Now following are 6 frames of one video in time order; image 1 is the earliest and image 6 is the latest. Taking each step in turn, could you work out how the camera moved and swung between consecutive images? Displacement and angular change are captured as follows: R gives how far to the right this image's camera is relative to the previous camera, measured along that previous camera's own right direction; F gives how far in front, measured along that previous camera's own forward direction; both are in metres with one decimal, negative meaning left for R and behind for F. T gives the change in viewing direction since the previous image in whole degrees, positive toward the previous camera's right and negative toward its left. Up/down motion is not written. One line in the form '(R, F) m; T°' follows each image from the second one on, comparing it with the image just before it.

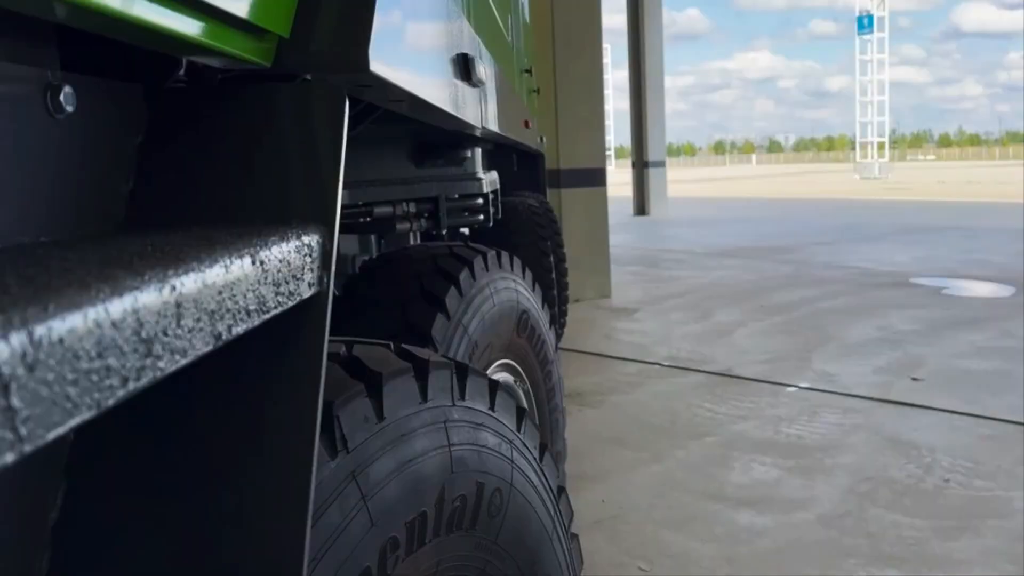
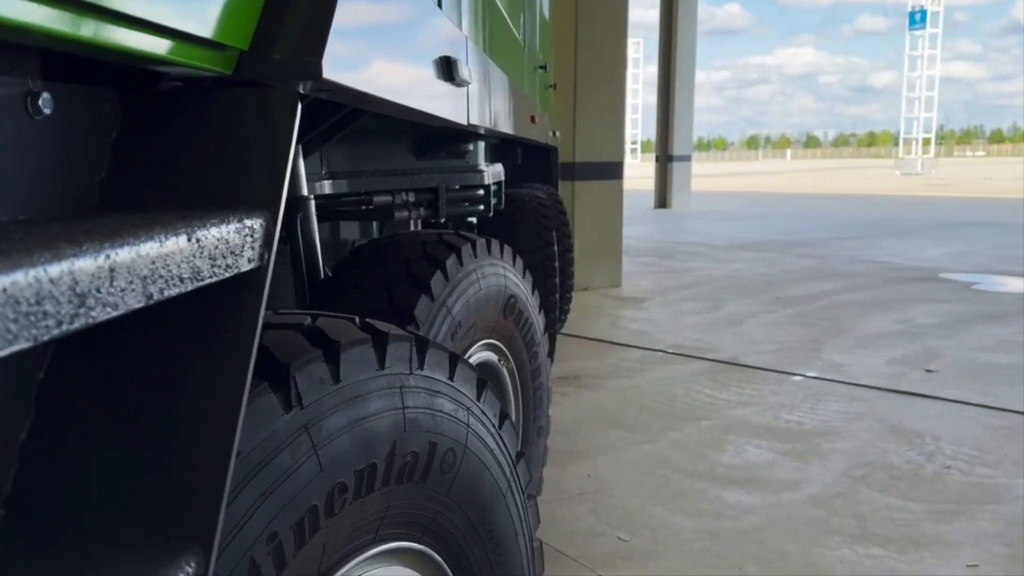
(+0.1, -0.1) m; -2°
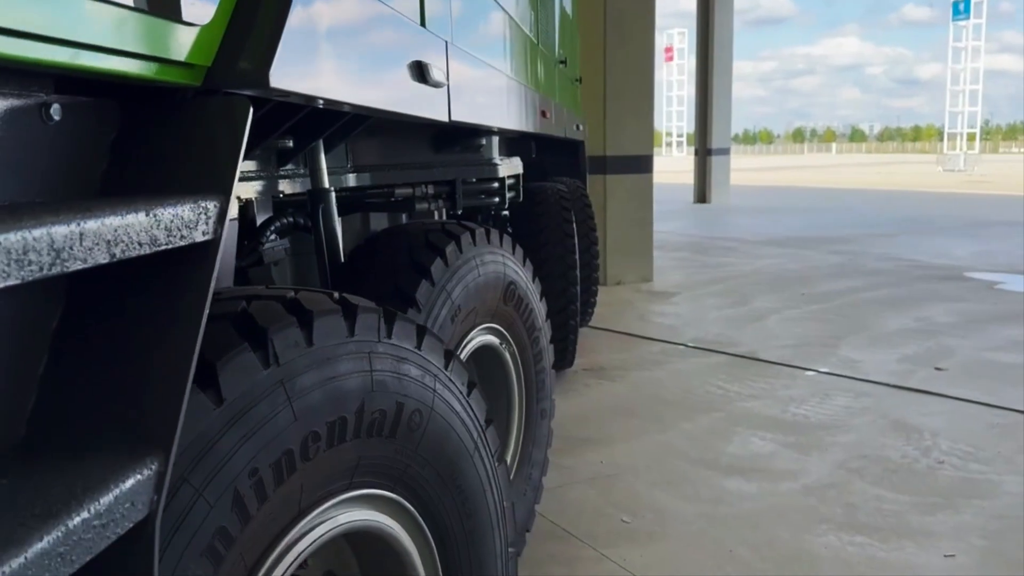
(+0.1, -0.2) m; -2°
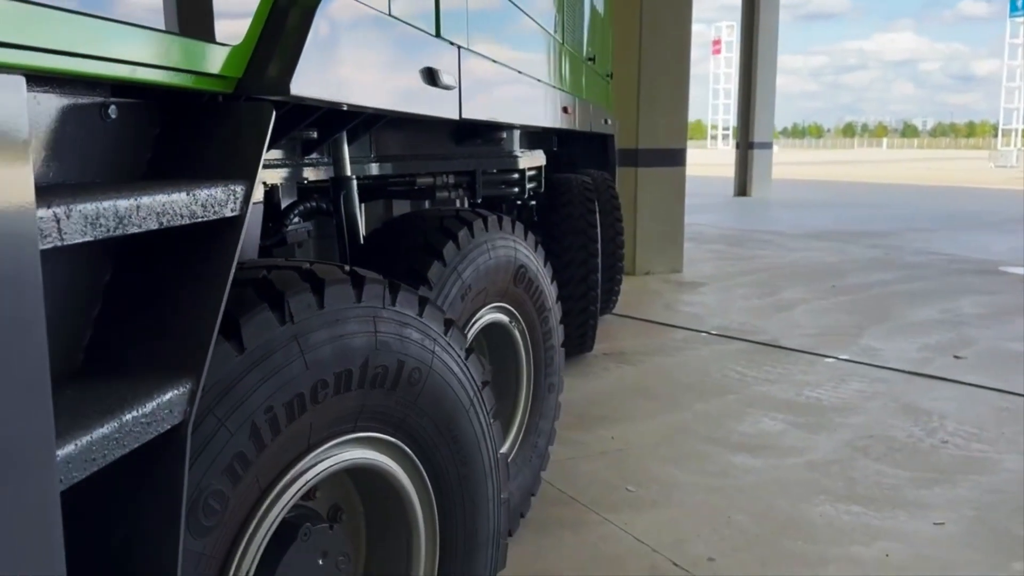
(+0.1, -0.2) m; -3°
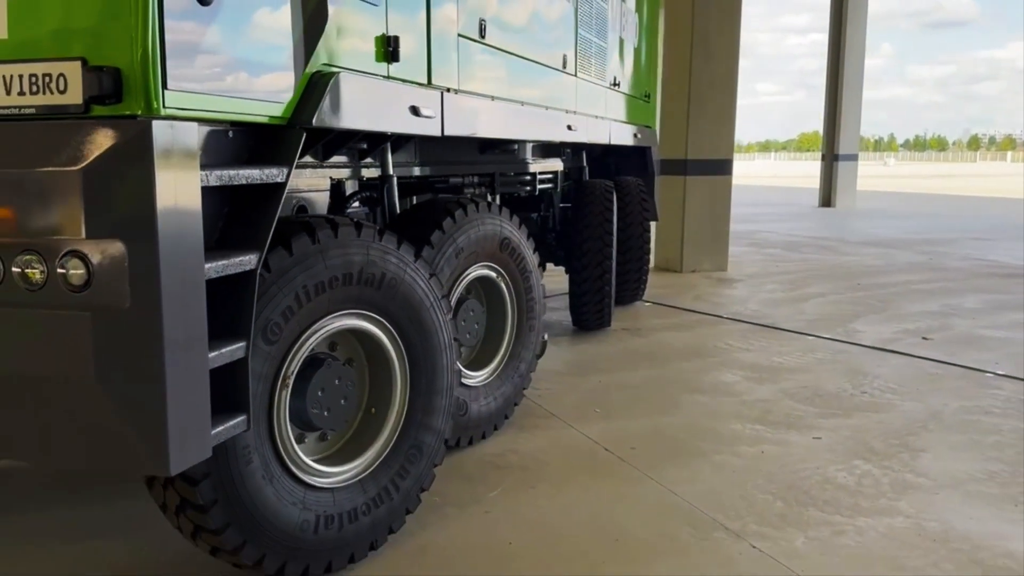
(+0.5, -1.0) m; -7°
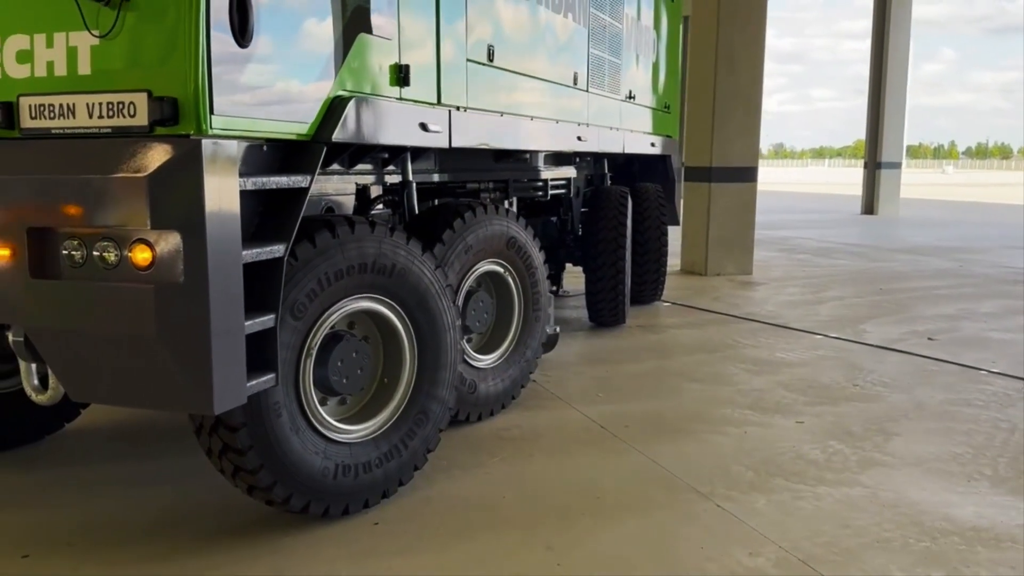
(+0.2, -0.4) m; -3°
